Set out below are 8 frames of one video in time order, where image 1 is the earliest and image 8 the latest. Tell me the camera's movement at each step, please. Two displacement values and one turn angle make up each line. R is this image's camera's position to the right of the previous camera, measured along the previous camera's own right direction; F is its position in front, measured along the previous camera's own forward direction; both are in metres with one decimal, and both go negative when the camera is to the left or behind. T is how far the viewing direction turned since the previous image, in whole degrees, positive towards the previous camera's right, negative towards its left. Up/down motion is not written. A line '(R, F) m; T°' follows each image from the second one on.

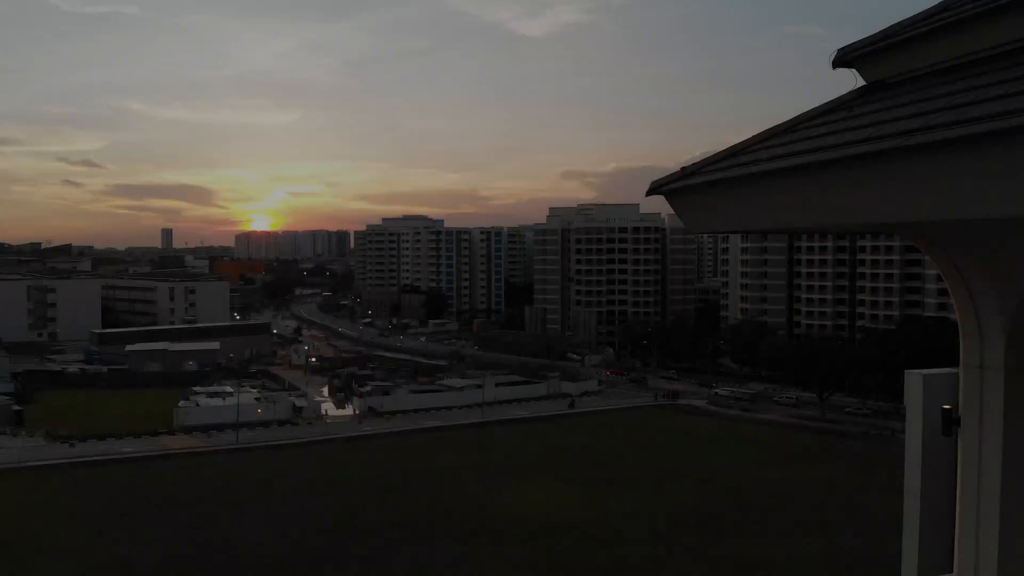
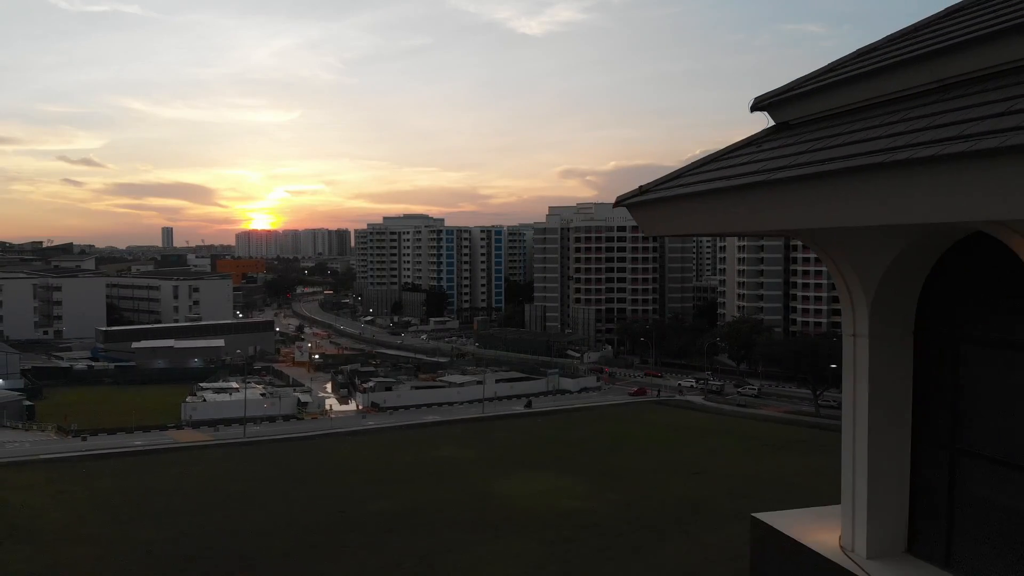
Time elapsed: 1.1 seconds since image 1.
(0.0, -0.6) m; 0°
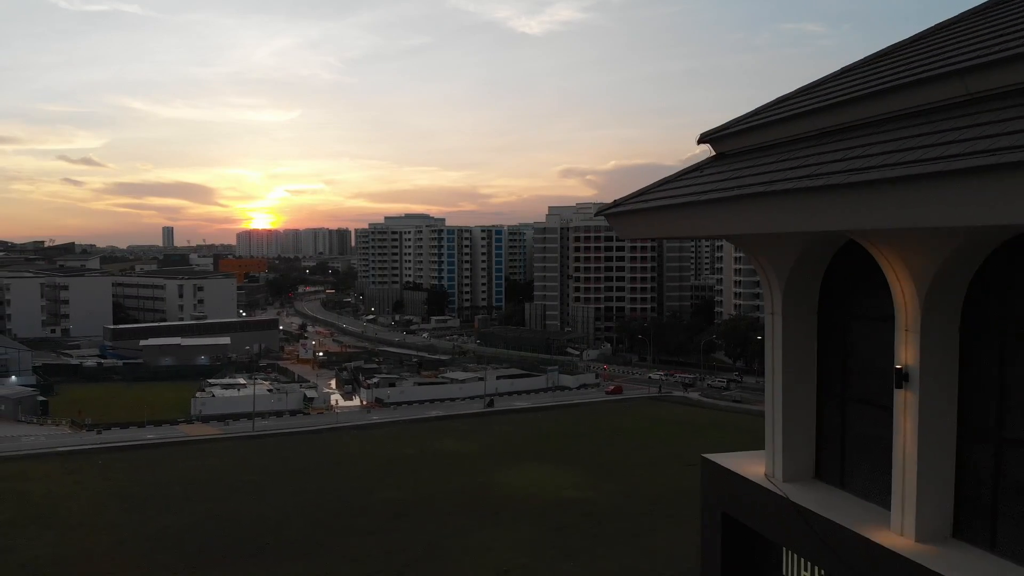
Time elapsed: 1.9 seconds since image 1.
(0.0, -0.8) m; 0°
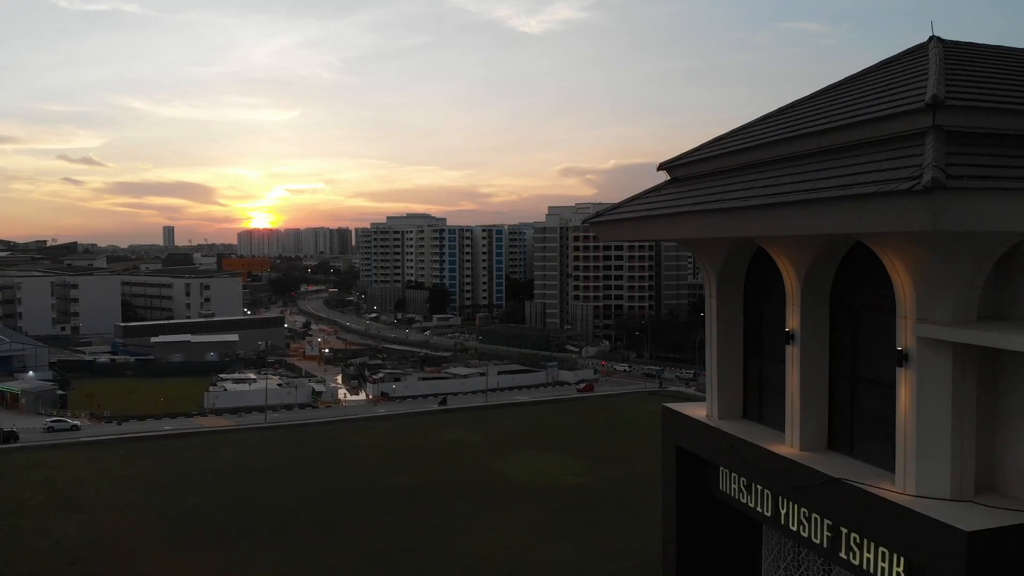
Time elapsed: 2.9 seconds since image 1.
(0.0, -1.1) m; 0°
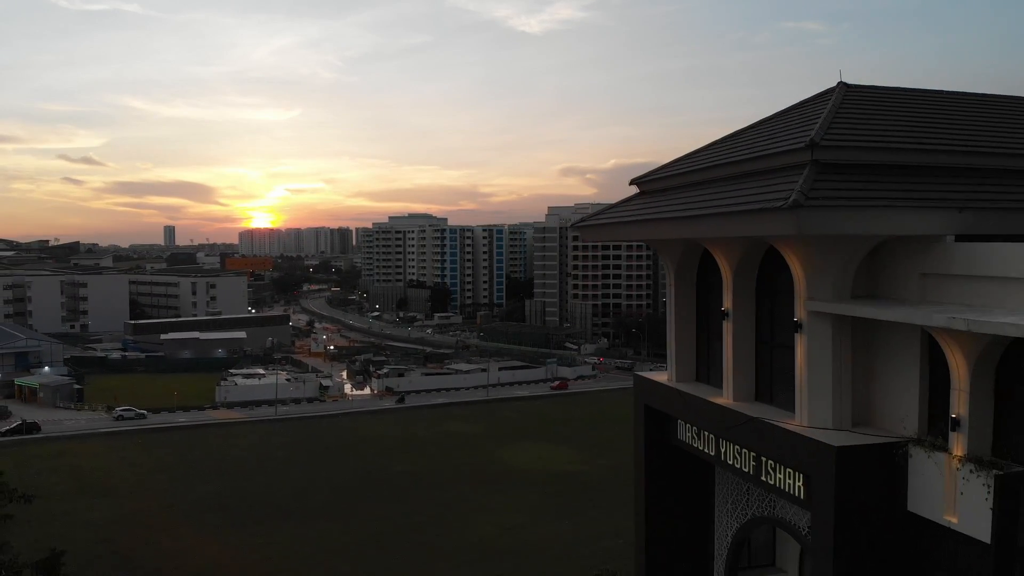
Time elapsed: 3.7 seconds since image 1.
(0.0, -1.1) m; 0°
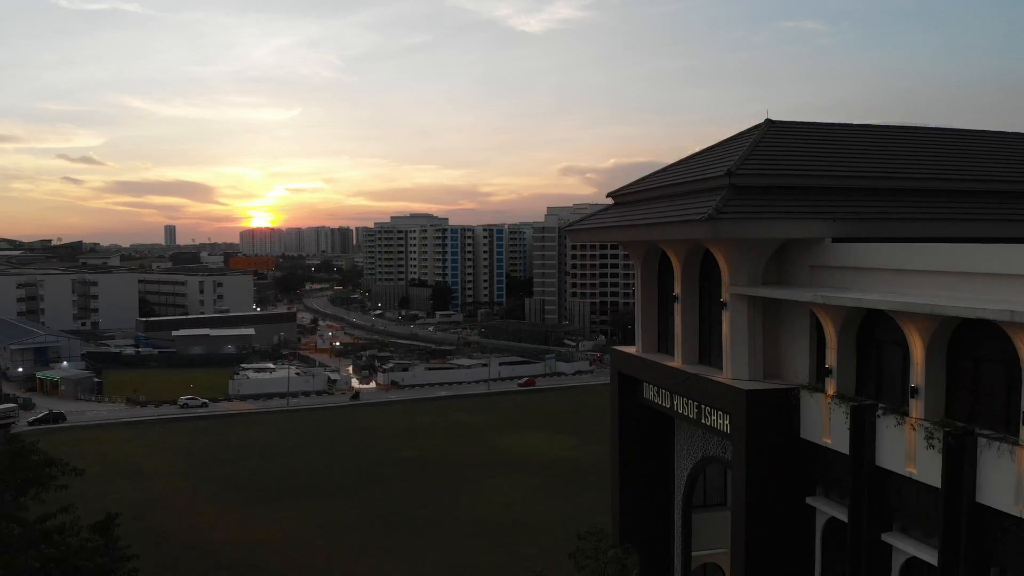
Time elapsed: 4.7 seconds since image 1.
(0.0, -1.5) m; 0°
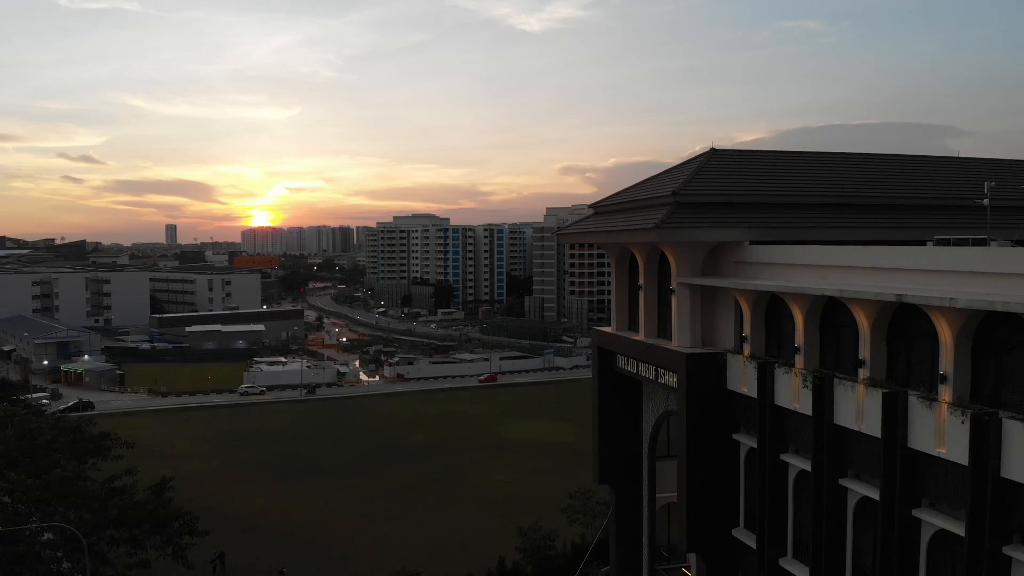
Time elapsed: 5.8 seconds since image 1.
(0.0, -1.8) m; 0°
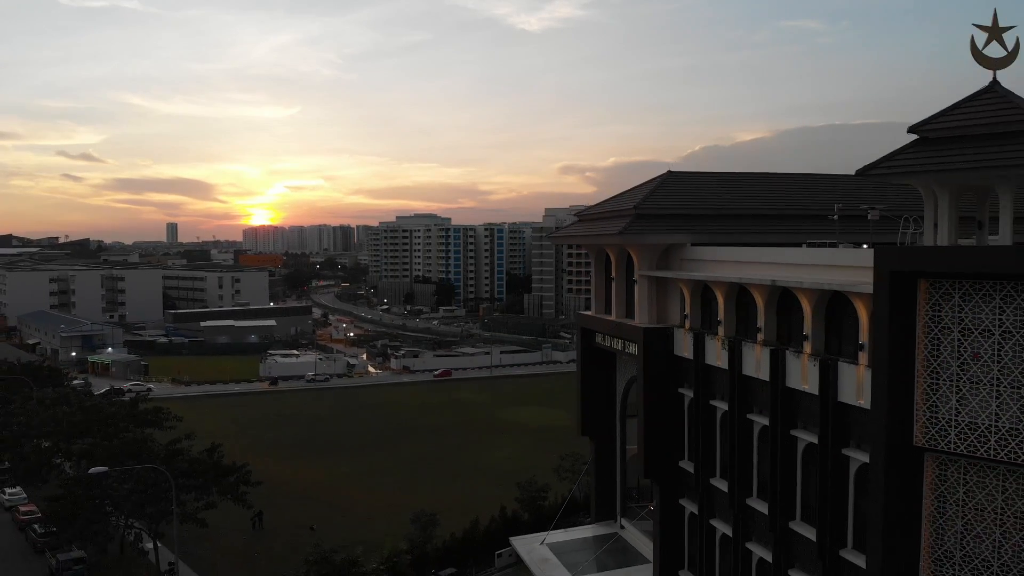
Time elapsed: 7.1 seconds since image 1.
(0.0, -2.3) m; 0°
